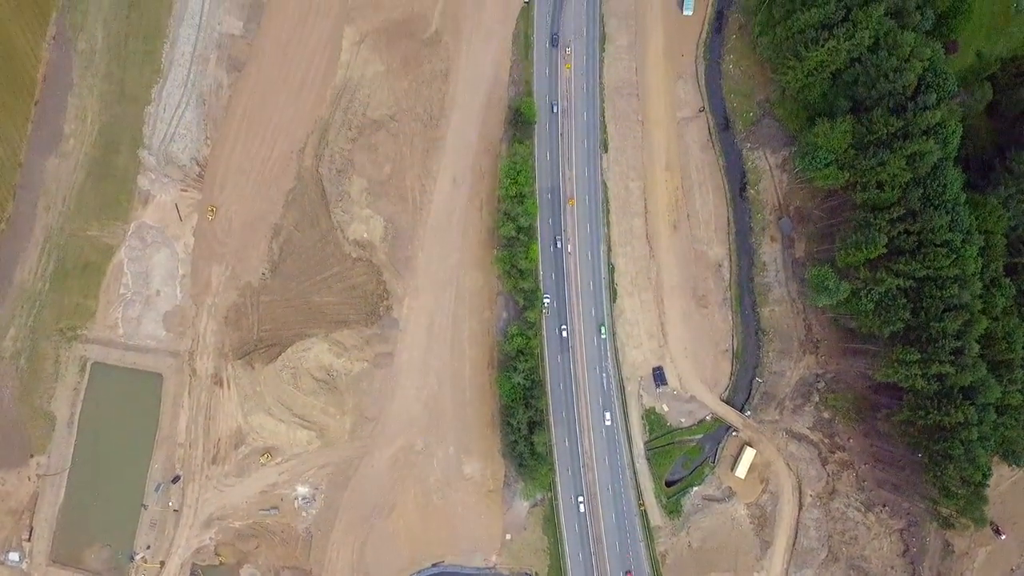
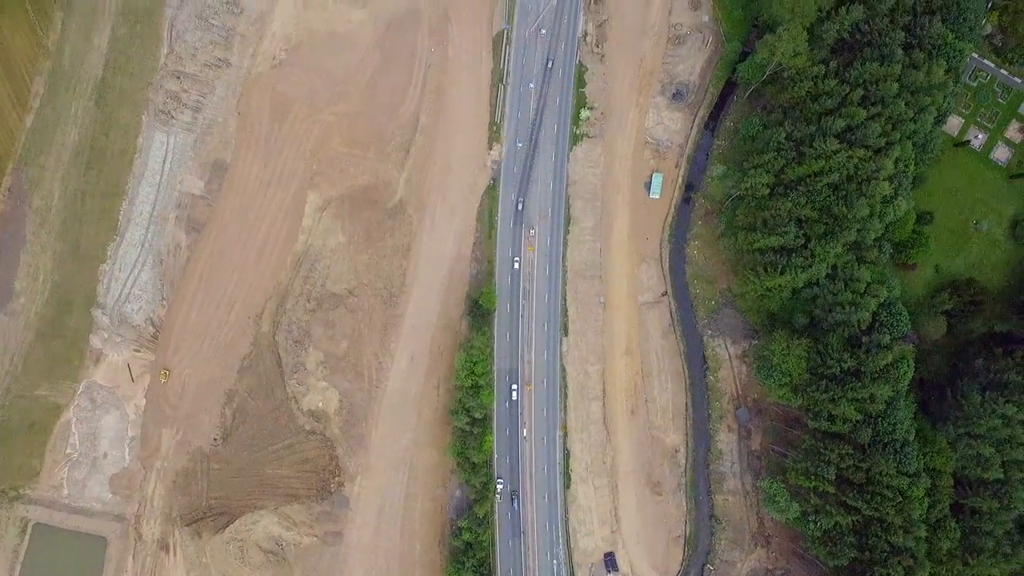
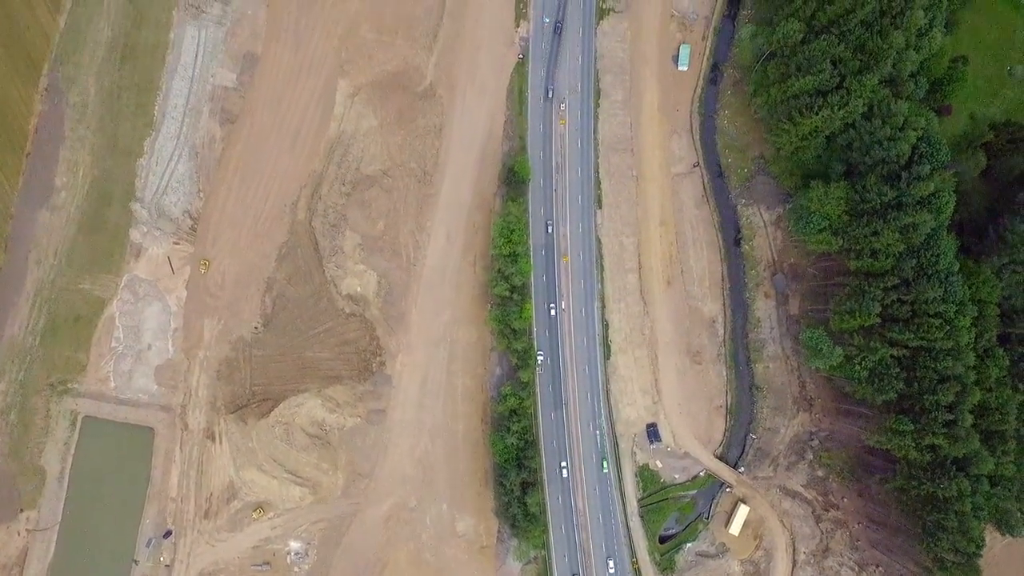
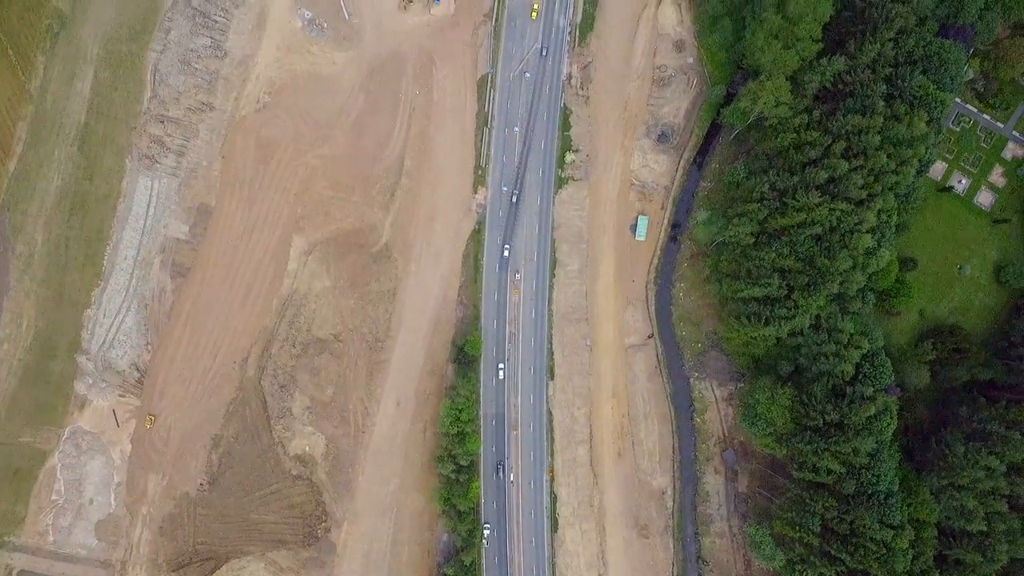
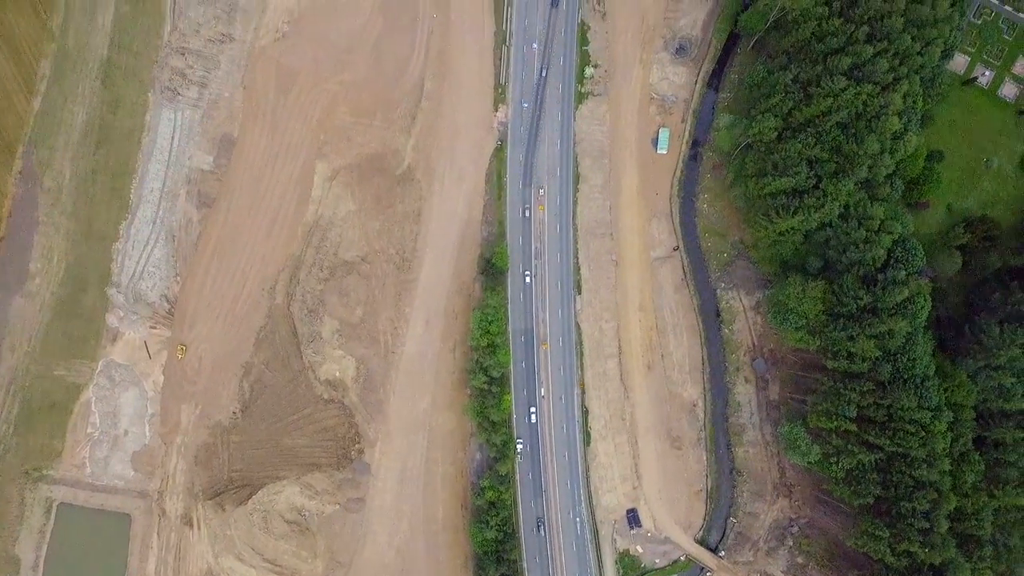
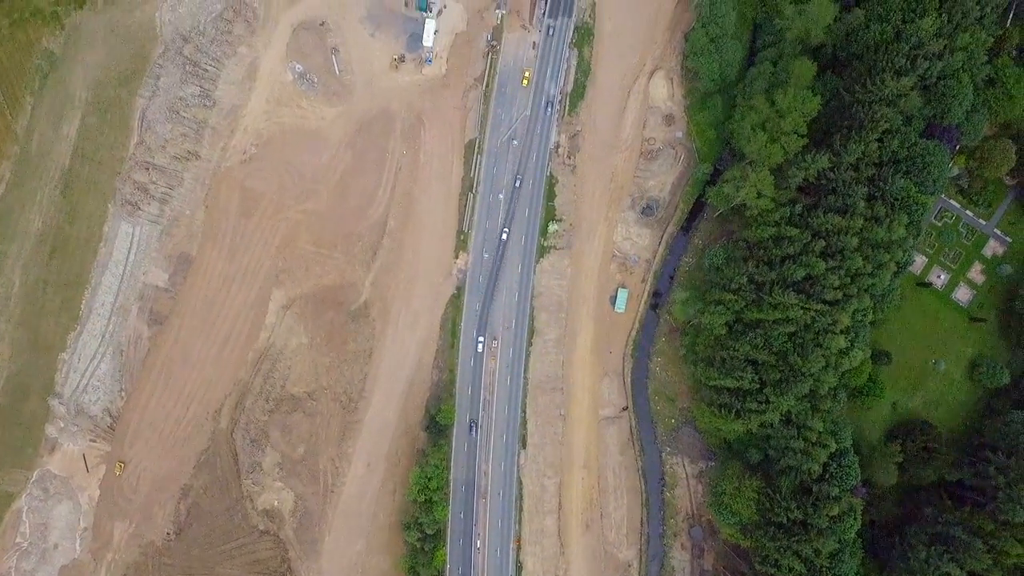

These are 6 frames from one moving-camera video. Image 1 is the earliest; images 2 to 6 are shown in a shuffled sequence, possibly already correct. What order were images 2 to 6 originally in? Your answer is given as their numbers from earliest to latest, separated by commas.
3, 5, 2, 4, 6
